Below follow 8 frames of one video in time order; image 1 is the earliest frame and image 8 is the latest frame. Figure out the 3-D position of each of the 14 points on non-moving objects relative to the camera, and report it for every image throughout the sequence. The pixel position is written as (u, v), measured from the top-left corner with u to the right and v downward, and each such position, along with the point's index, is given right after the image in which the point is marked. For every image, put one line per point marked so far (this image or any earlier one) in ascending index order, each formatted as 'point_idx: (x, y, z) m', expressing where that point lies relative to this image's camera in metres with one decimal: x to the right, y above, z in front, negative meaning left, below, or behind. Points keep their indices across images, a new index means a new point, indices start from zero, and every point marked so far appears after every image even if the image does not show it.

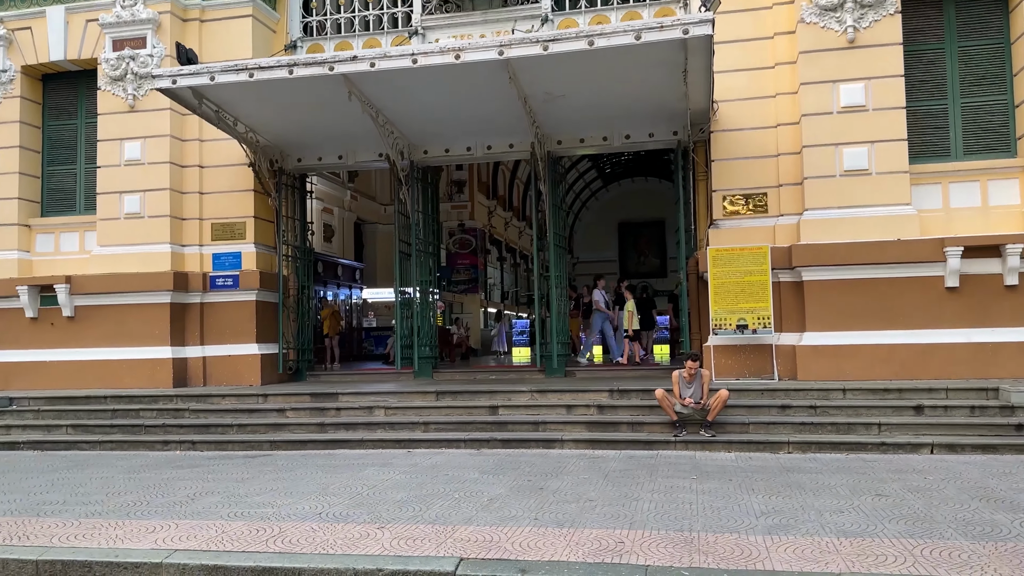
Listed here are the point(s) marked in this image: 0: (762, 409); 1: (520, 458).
0: (+2.7, -1.3, +8.8) m
1: (+0.1, -1.7, +8.0) m
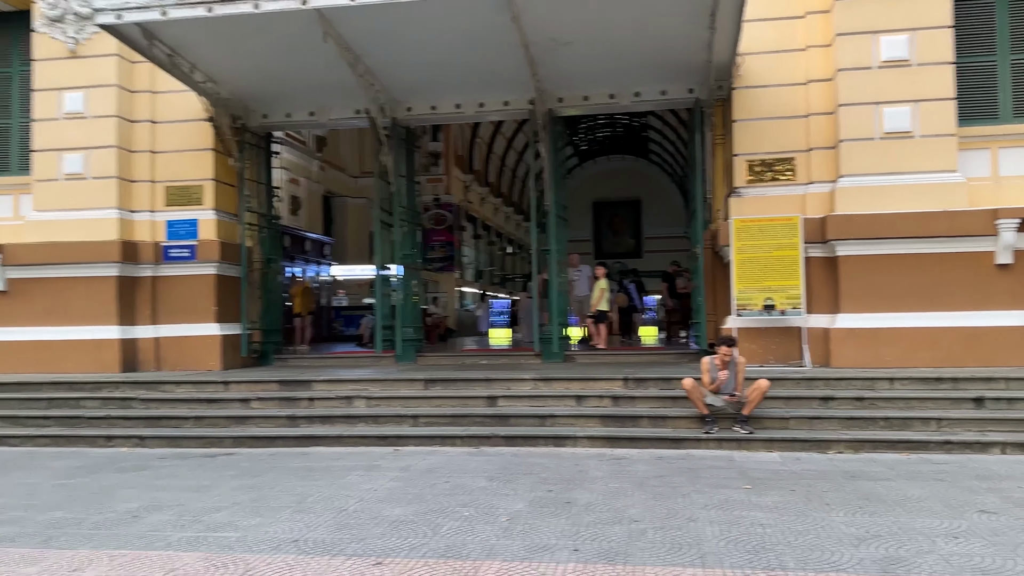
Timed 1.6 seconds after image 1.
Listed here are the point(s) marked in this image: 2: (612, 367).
0: (+2.8, -1.1, +7.7) m
1: (+0.2, -1.5, +6.8) m
2: (+1.2, -1.0, +9.7) m
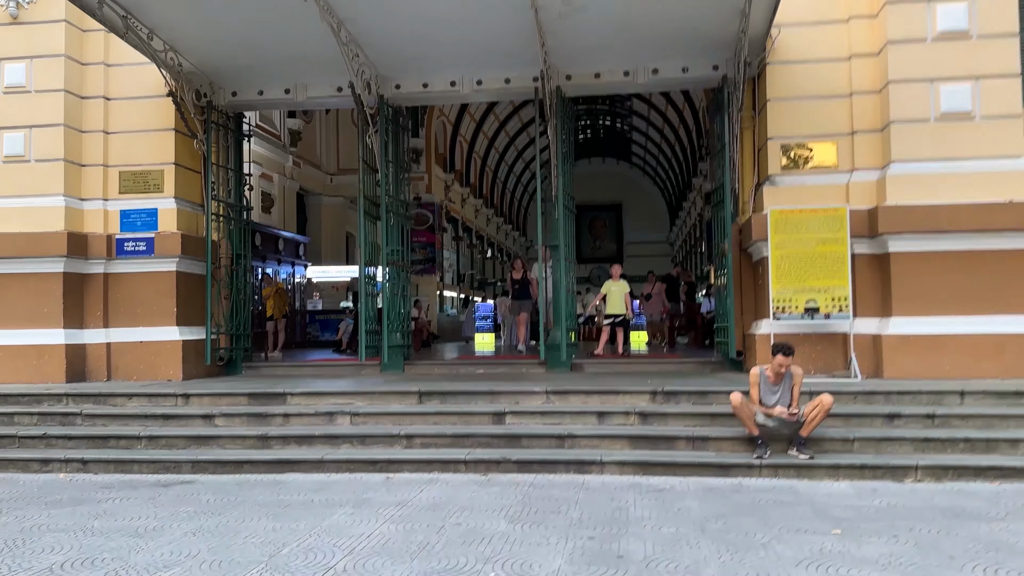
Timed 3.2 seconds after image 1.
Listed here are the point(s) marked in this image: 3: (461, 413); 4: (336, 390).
0: (+2.9, -1.1, +6.6) m
1: (+0.3, -1.4, +5.6) m
2: (+1.3, -1.0, +8.6) m
3: (-0.5, -1.1, +7.2) m
4: (-1.7, -1.0, +7.8) m
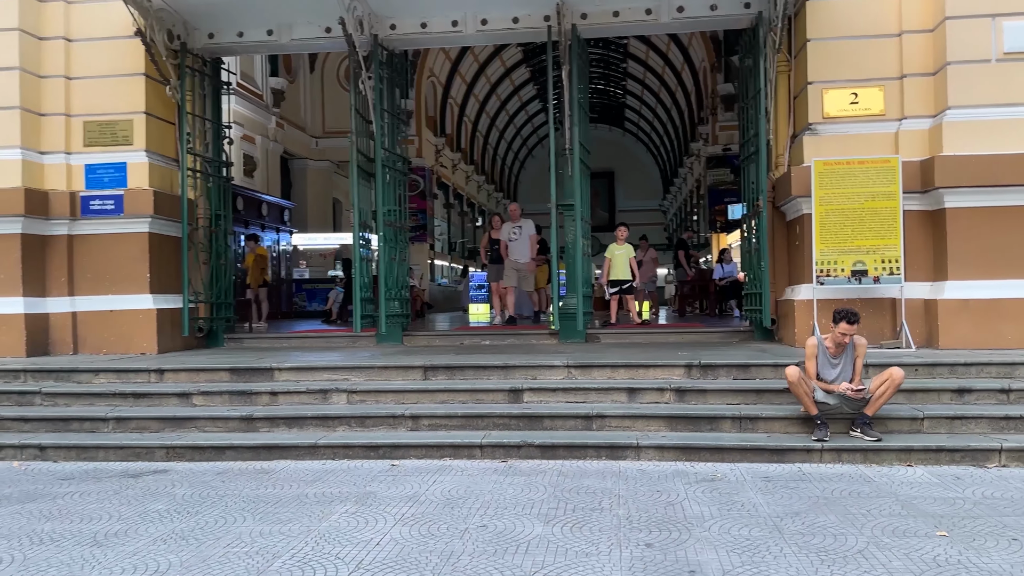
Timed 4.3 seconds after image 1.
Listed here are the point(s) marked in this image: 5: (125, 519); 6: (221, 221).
0: (+3.0, -0.8, +5.9) m
1: (+0.5, -1.2, +4.8) m
2: (+1.4, -0.6, +7.8) m
3: (-0.3, -0.8, +6.3) m
4: (-1.6, -0.6, +6.9) m
5: (-2.1, -1.3, +4.4) m
6: (-3.5, +0.8, +9.7) m
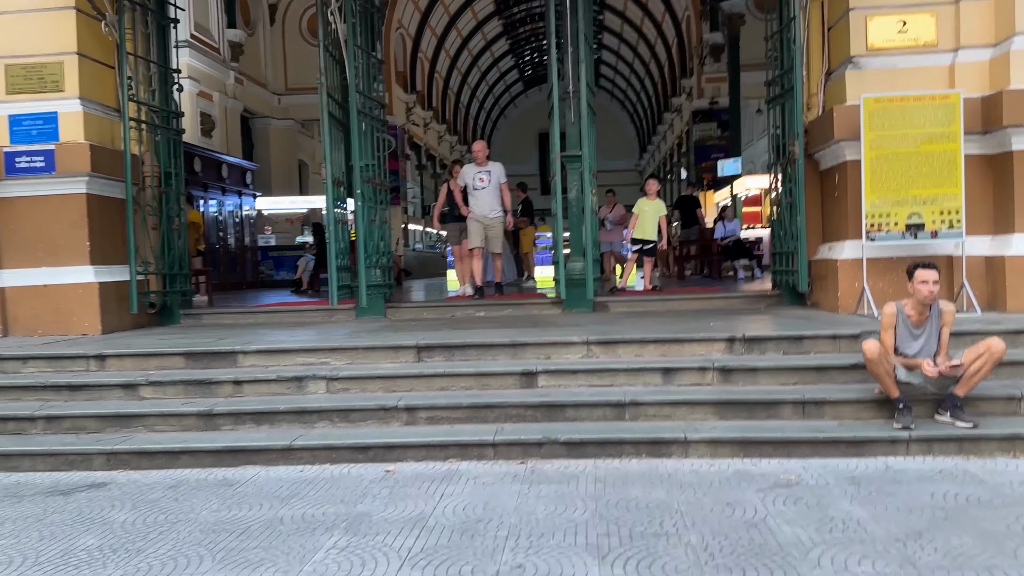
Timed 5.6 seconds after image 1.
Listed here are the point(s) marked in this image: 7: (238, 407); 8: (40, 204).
0: (+3.1, -0.5, +5.0) m
1: (+0.6, -1.0, +3.9) m
2: (+1.4, -0.3, +6.8) m
3: (-0.2, -0.6, +5.3) m
4: (-1.5, -0.4, +5.8) m
5: (-2.0, -1.1, +3.4) m
6: (-3.6, +1.1, +8.5) m
7: (-1.7, -0.7, +5.1) m
8: (-4.3, +0.8, +7.4) m
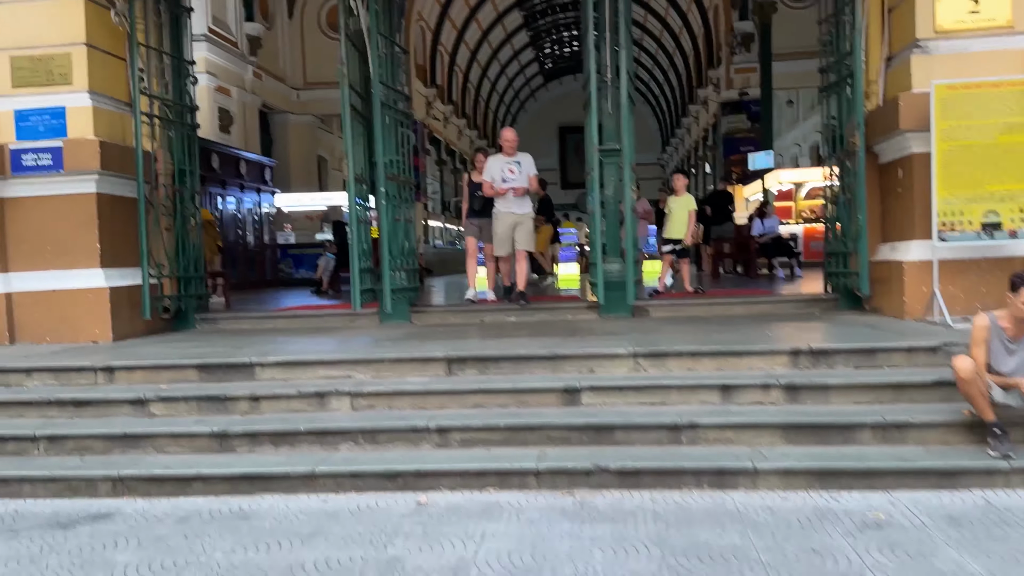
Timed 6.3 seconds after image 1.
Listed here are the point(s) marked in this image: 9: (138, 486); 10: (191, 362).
0: (+3.4, -0.5, +4.4) m
1: (+0.8, -1.0, +3.4) m
2: (+1.7, -0.3, +6.3) m
3: (0.0, -0.6, +4.9) m
4: (-1.2, -0.5, +5.4) m
5: (-1.8, -1.2, +3.0) m
6: (-3.3, +1.1, +8.1) m
7: (-1.5, -0.8, +4.6) m
8: (-4.0, +0.7, +7.0) m
9: (-2.0, -1.1, +4.4) m
10: (-2.2, -0.5, +5.4) m
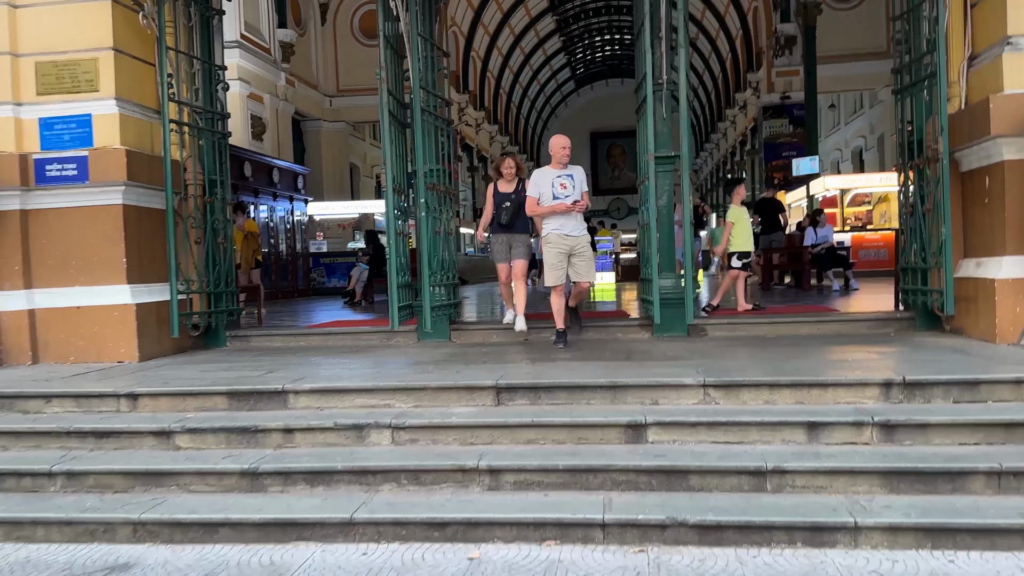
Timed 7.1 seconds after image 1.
0: (+3.7, -0.7, +3.9) m
1: (+1.1, -1.2, +2.9) m
2: (+2.0, -0.4, +5.8) m
3: (+0.3, -0.7, +4.4) m
4: (-0.9, -0.6, +5.0) m
5: (-1.5, -1.3, +2.5) m
6: (-2.8, +1.0, +7.8) m
7: (-1.2, -0.9, +4.2) m
8: (-3.6, +0.6, +6.7) m
9: (-1.7, -1.2, +4.0) m
10: (-1.8, -0.6, +5.0) m
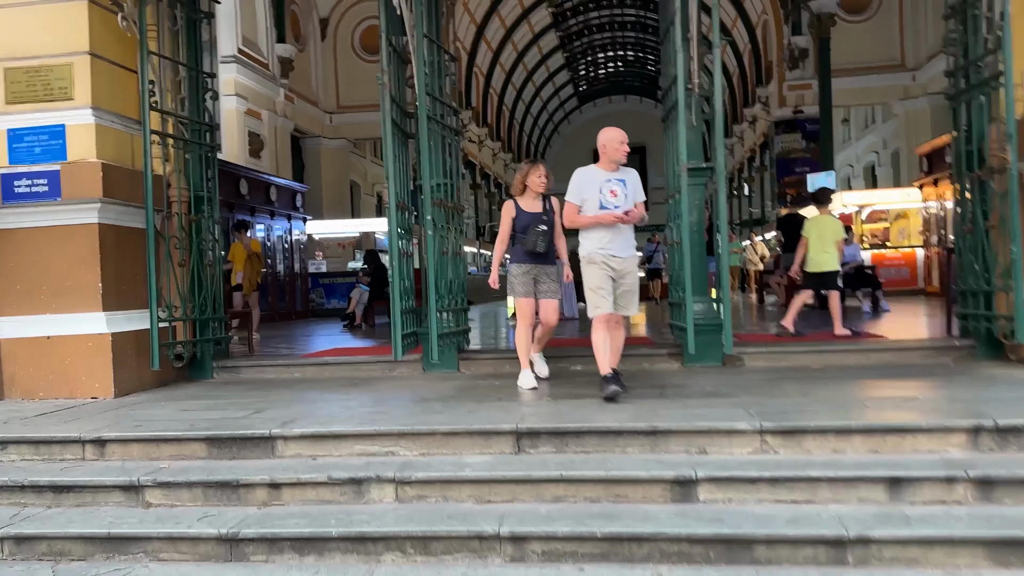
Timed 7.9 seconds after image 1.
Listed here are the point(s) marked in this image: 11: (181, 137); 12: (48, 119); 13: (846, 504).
0: (+3.8, -0.8, +3.2) m
1: (+1.2, -1.3, +2.2) m
2: (+2.2, -0.6, +5.1) m
3: (+0.4, -0.9, +3.7) m
4: (-0.8, -0.7, +4.3) m
5: (-1.4, -1.4, +1.9) m
6: (-2.7, +0.7, +7.2) m
7: (-1.1, -1.1, +3.6) m
8: (-3.5, +0.4, +6.0) m
9: (-1.6, -1.3, +3.3) m
10: (-1.7, -0.8, +4.4) m
11: (-2.8, +1.3, +6.8) m
12: (-3.5, +1.3, +6.0) m
13: (+1.5, -0.9, +3.5) m
